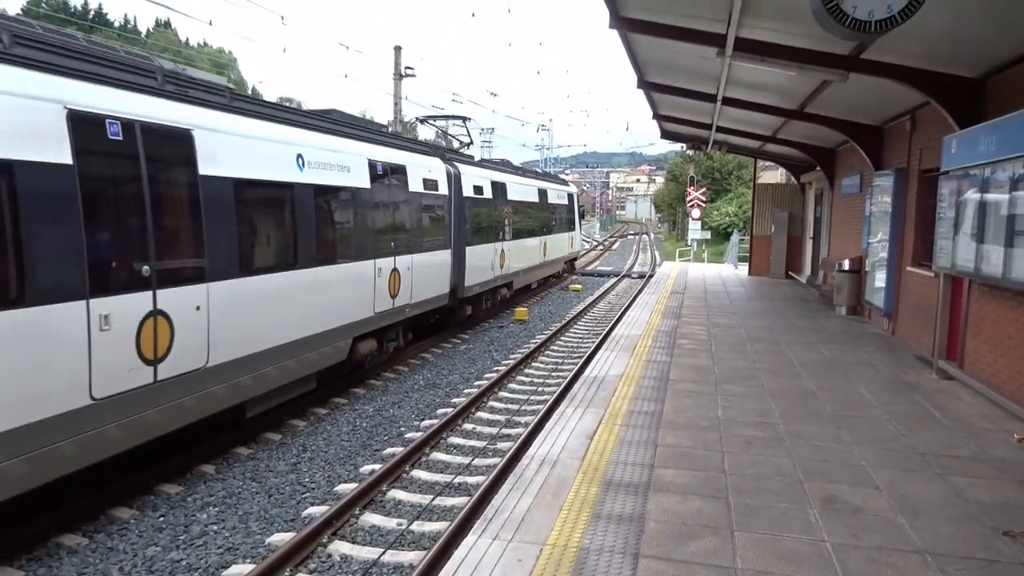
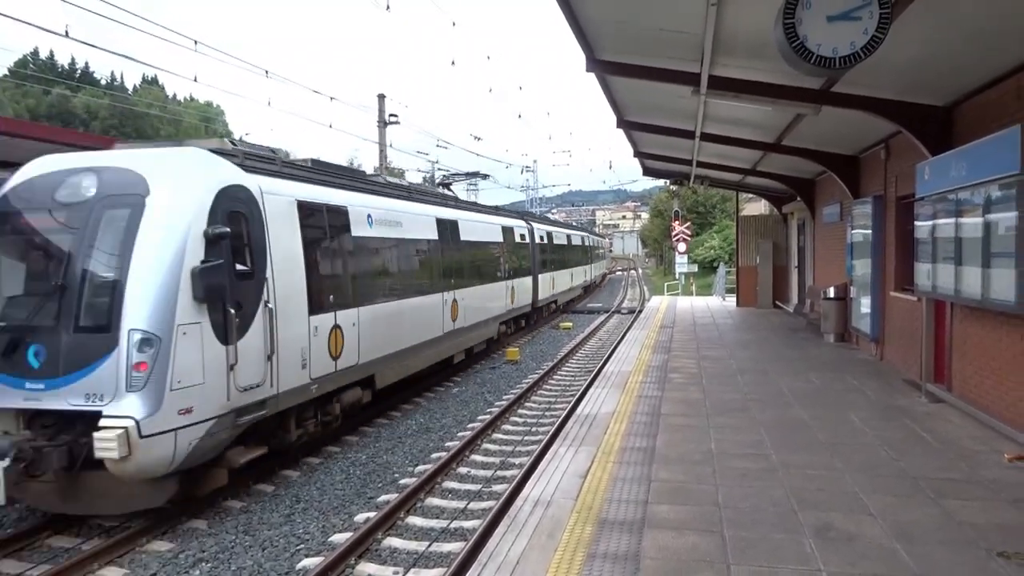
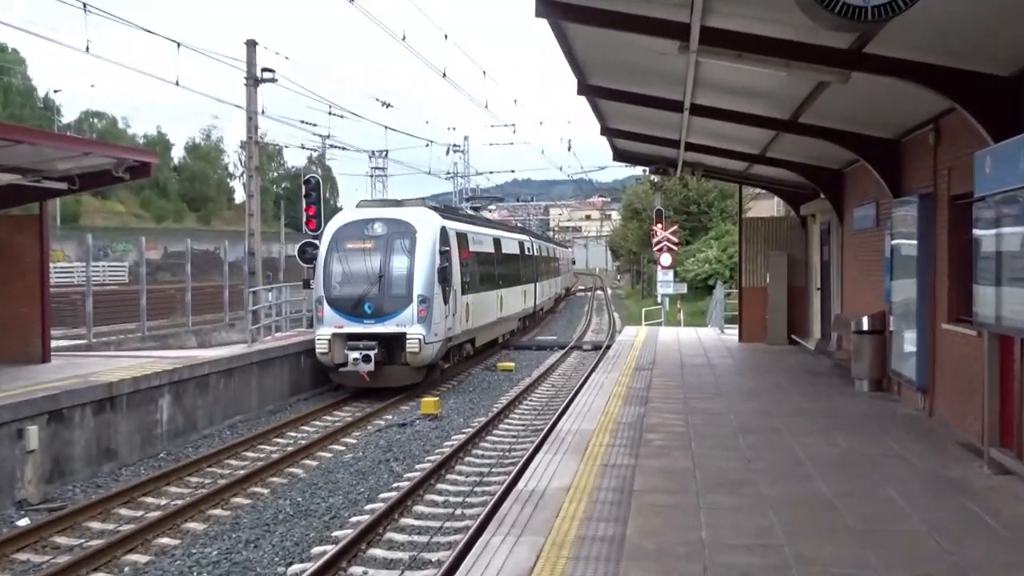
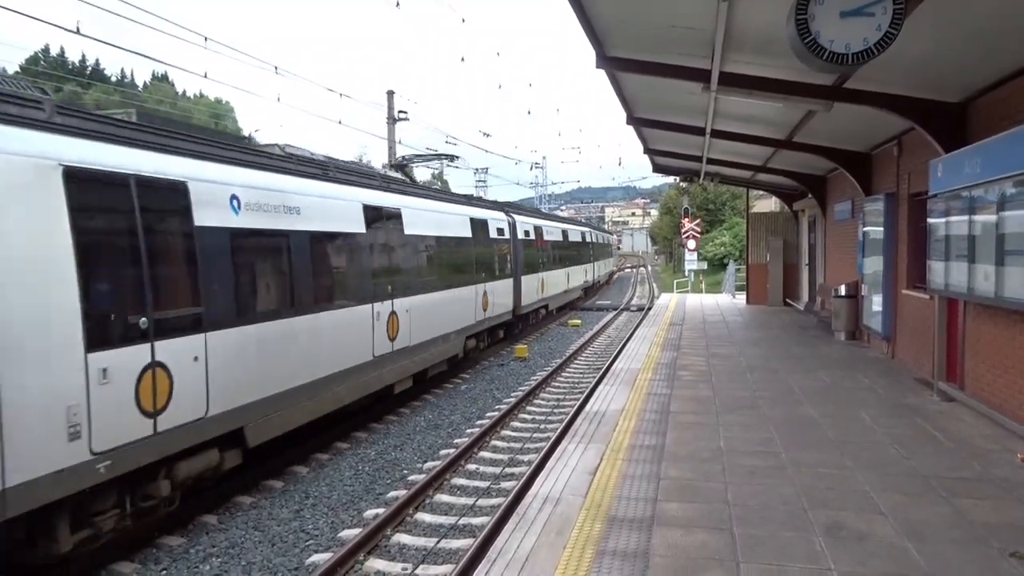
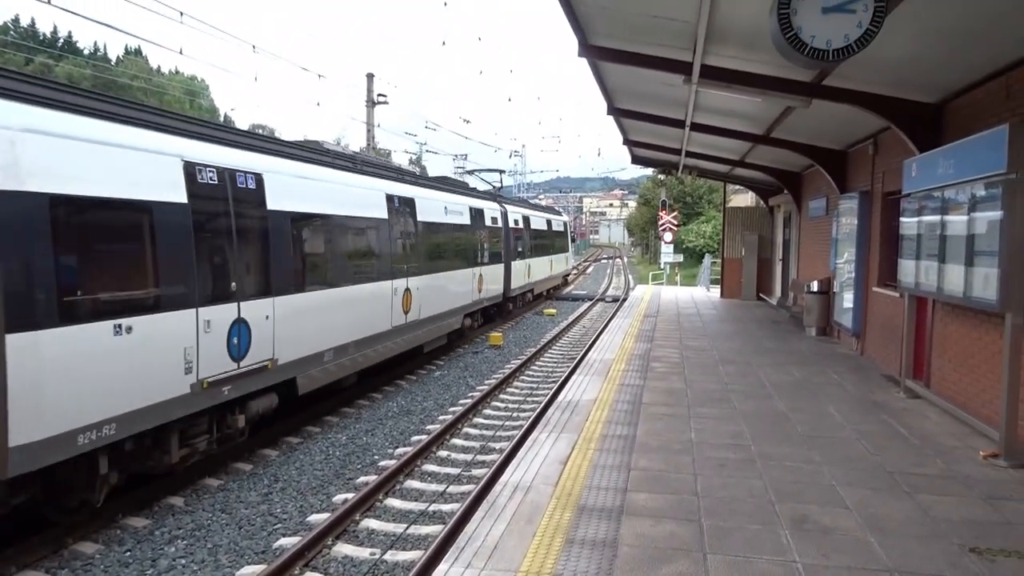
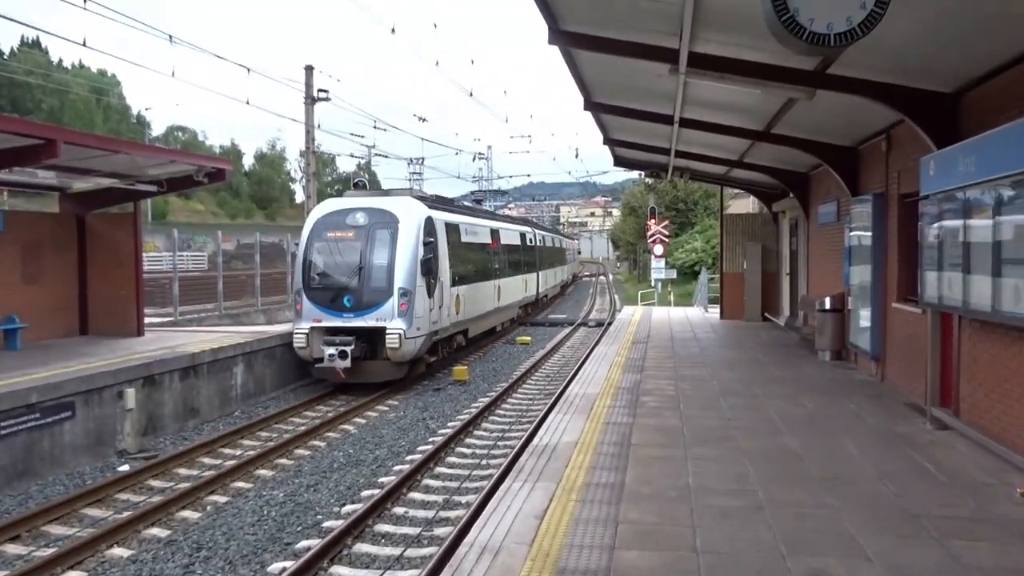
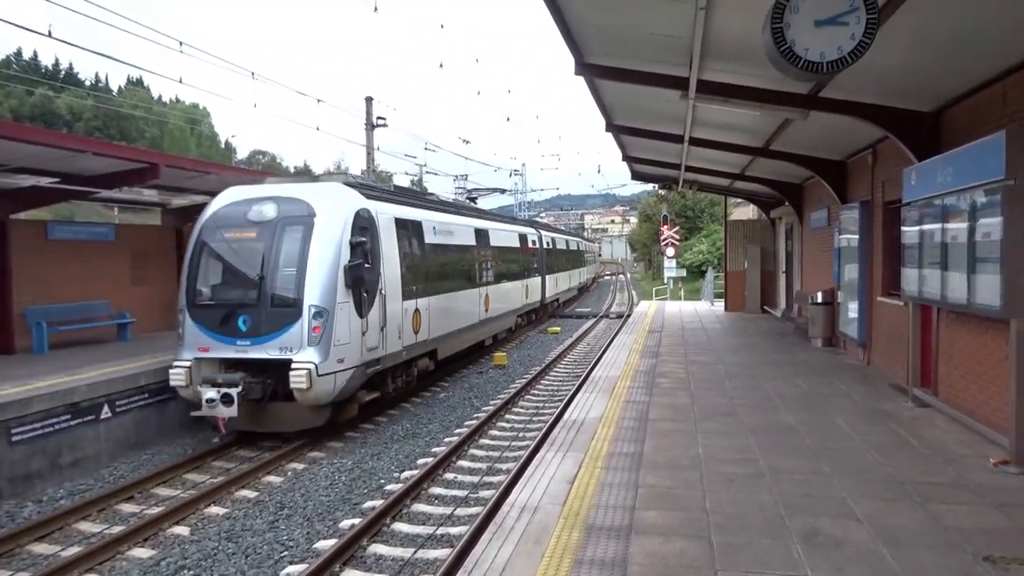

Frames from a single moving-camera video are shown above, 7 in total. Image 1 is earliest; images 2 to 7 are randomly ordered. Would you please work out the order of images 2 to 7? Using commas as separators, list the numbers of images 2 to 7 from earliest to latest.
5, 4, 2, 7, 6, 3
